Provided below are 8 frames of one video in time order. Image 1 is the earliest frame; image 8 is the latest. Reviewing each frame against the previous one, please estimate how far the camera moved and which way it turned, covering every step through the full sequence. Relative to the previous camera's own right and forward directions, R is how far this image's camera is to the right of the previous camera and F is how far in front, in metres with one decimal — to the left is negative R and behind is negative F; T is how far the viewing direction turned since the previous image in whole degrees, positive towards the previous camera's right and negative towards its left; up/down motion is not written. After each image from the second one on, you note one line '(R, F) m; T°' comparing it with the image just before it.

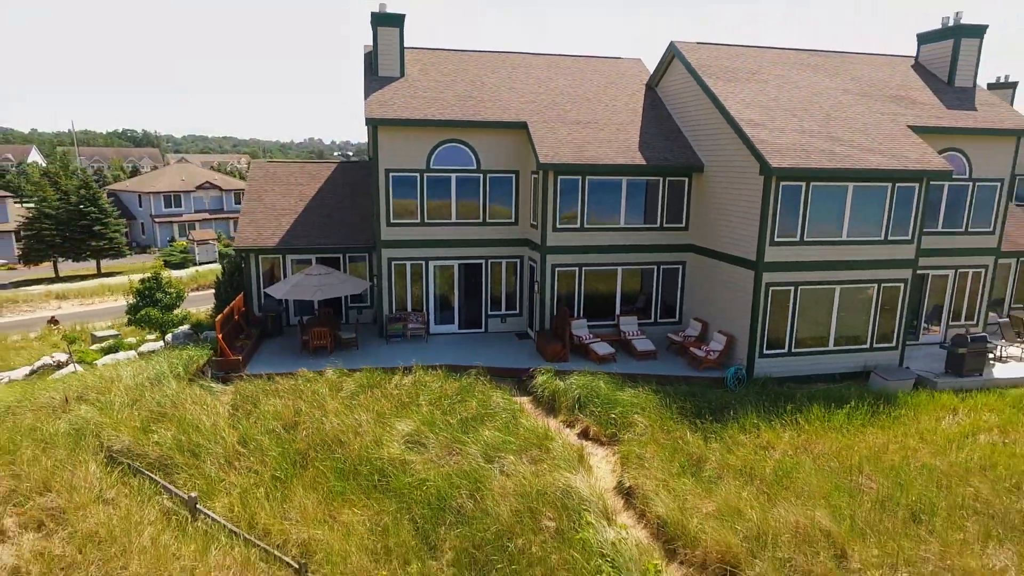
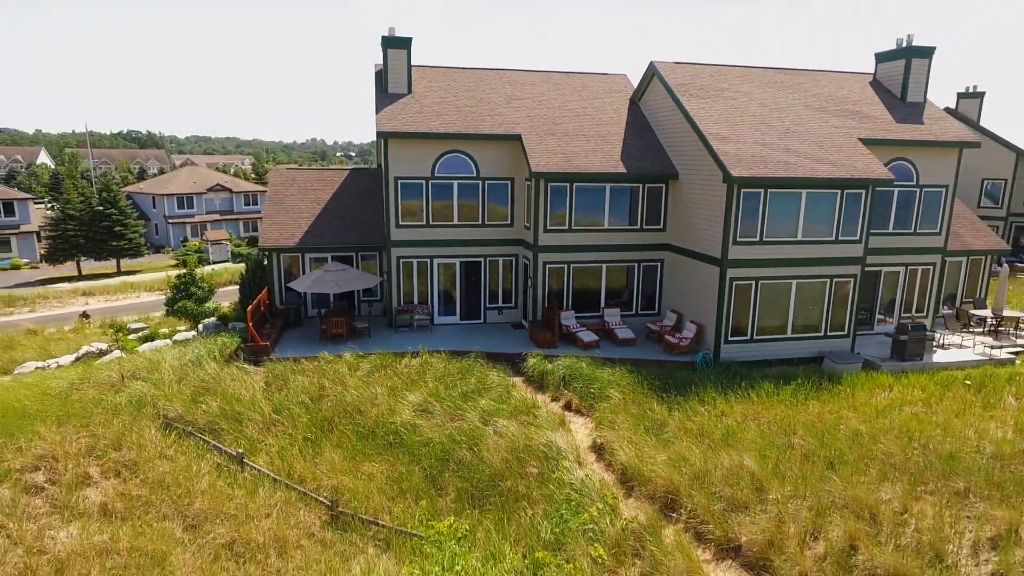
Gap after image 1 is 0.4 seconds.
(+0.1, -1.4) m; 0°
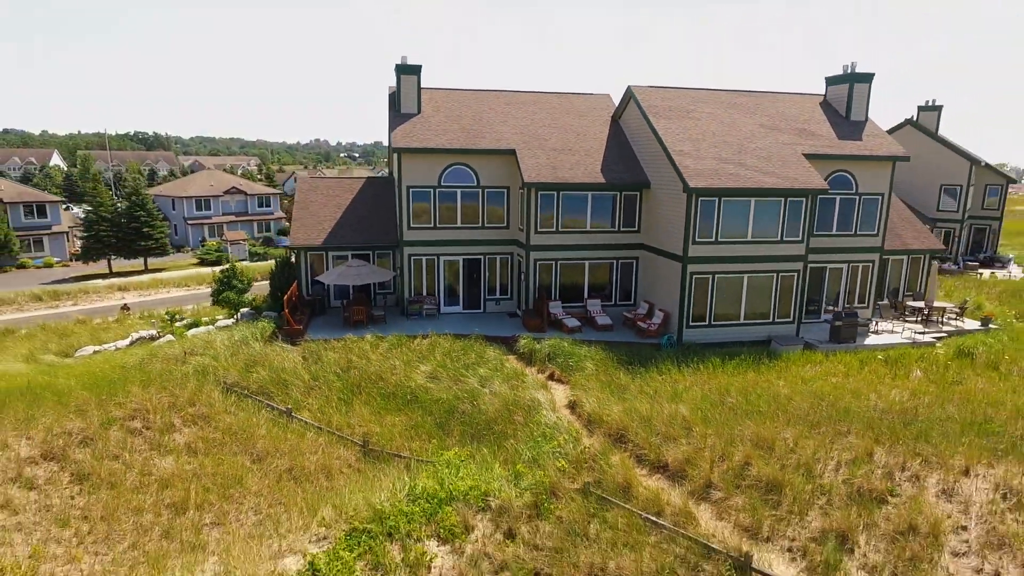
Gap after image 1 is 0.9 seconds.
(+0.2, -2.2) m; 0°
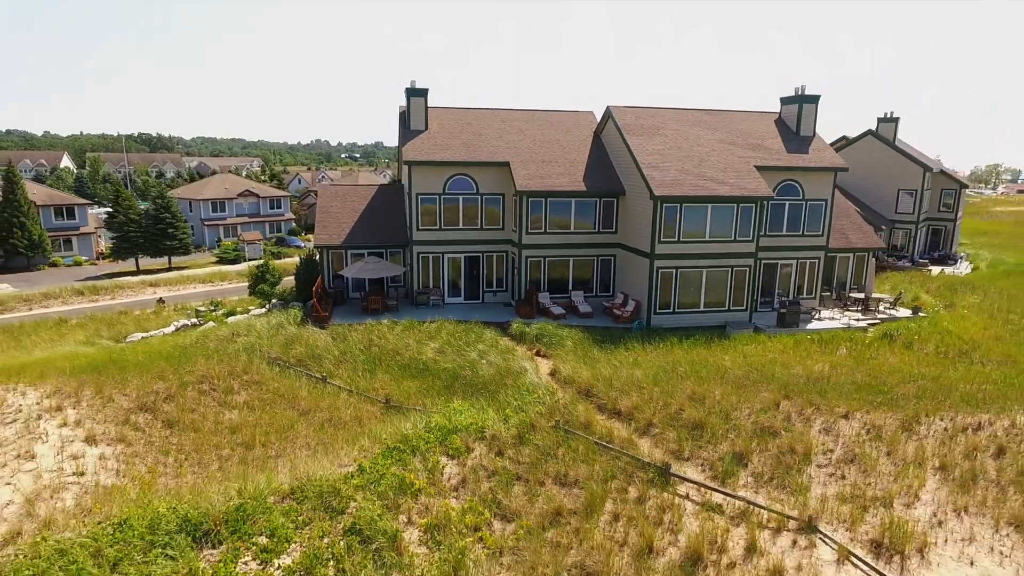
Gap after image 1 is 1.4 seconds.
(+0.2, -2.5) m; 0°
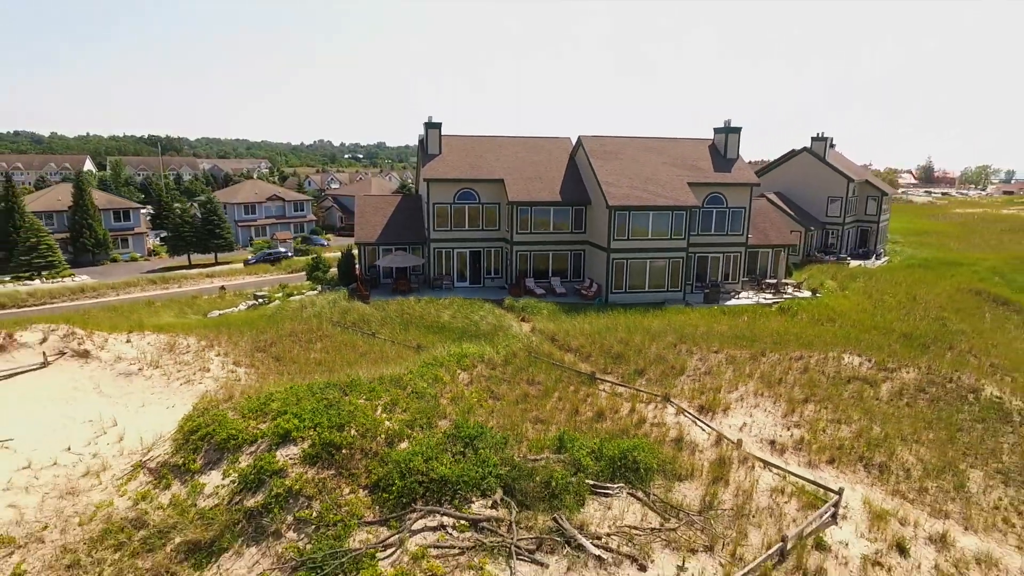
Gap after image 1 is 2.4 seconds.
(+0.3, -5.7) m; 0°
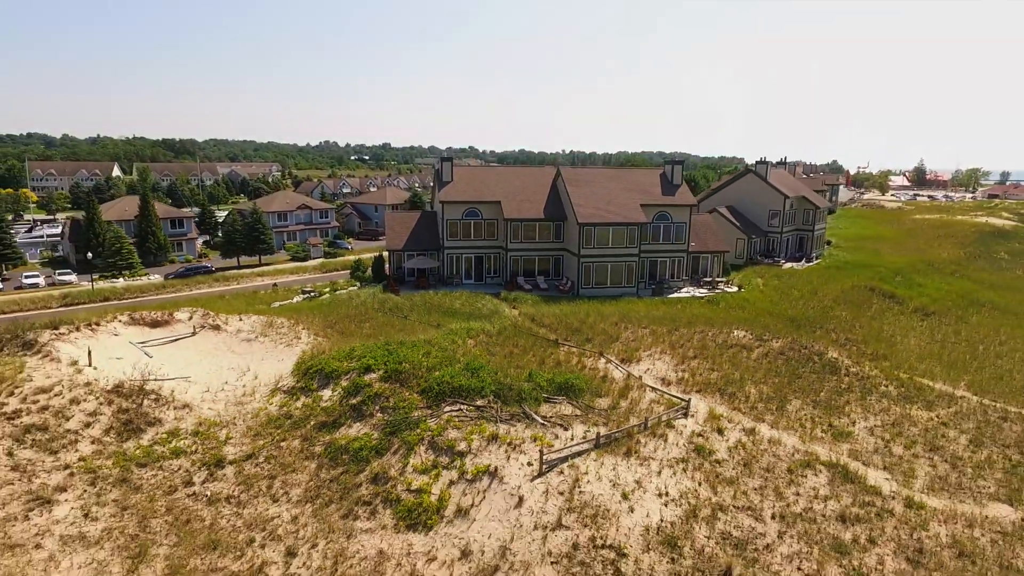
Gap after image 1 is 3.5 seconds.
(+0.4, -7.1) m; 0°
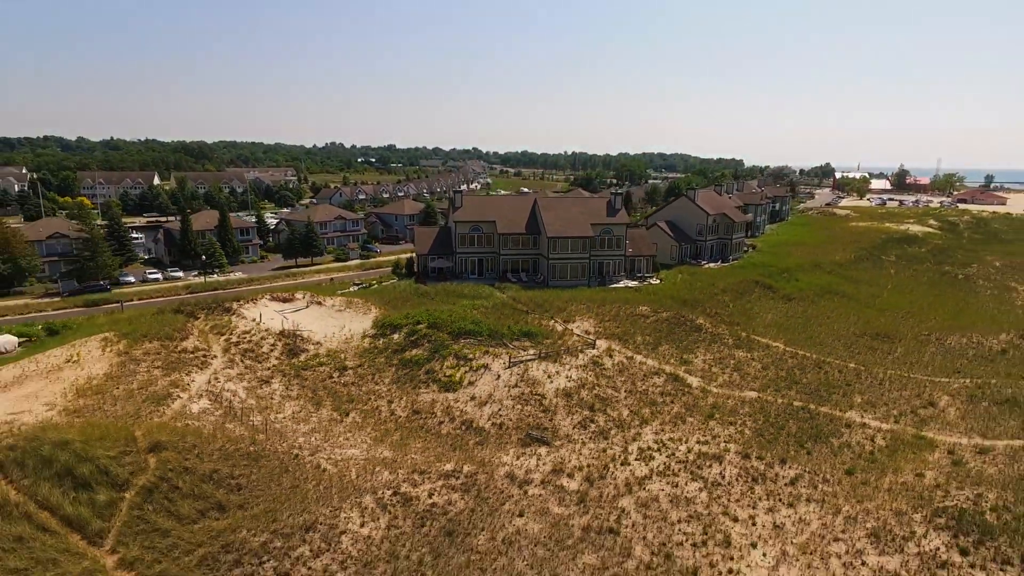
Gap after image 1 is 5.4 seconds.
(+0.9, -13.6) m; 0°
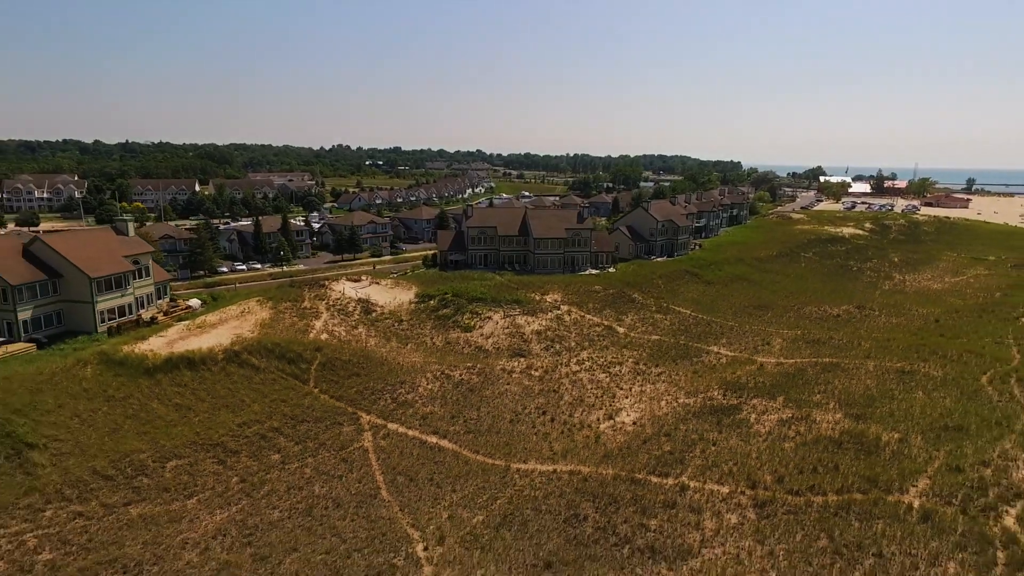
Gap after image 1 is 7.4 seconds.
(+0.7, -16.8) m; 0°
